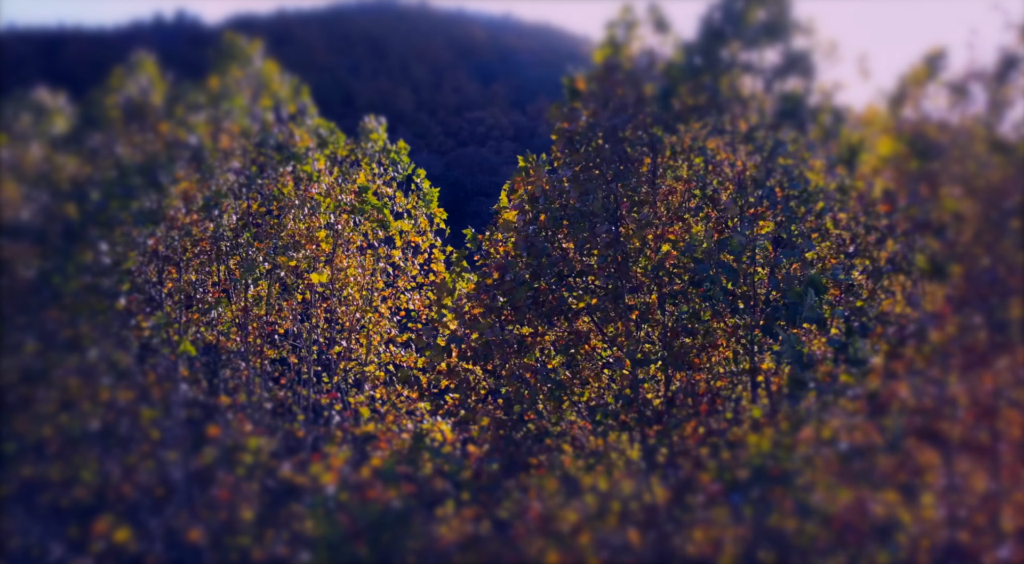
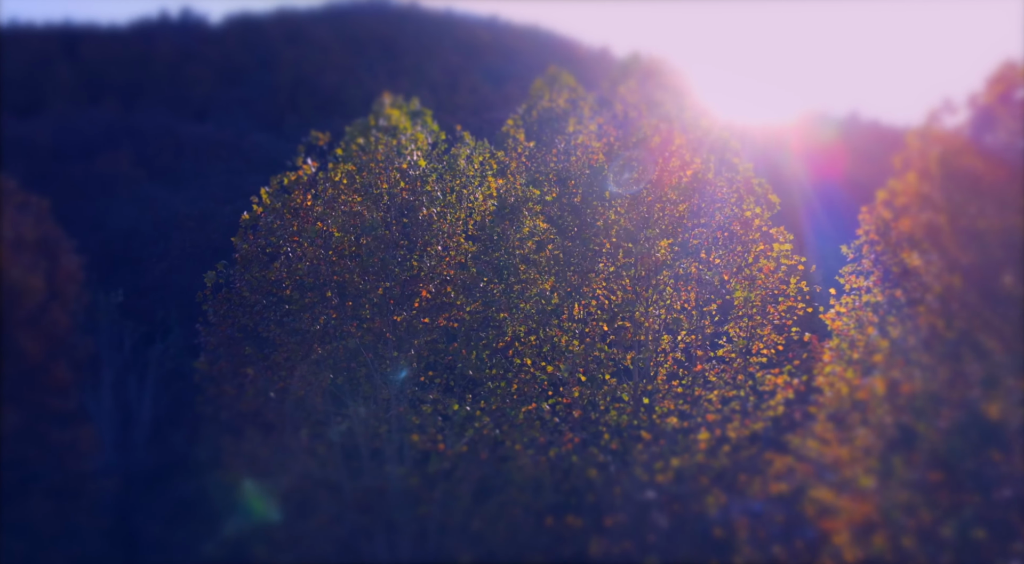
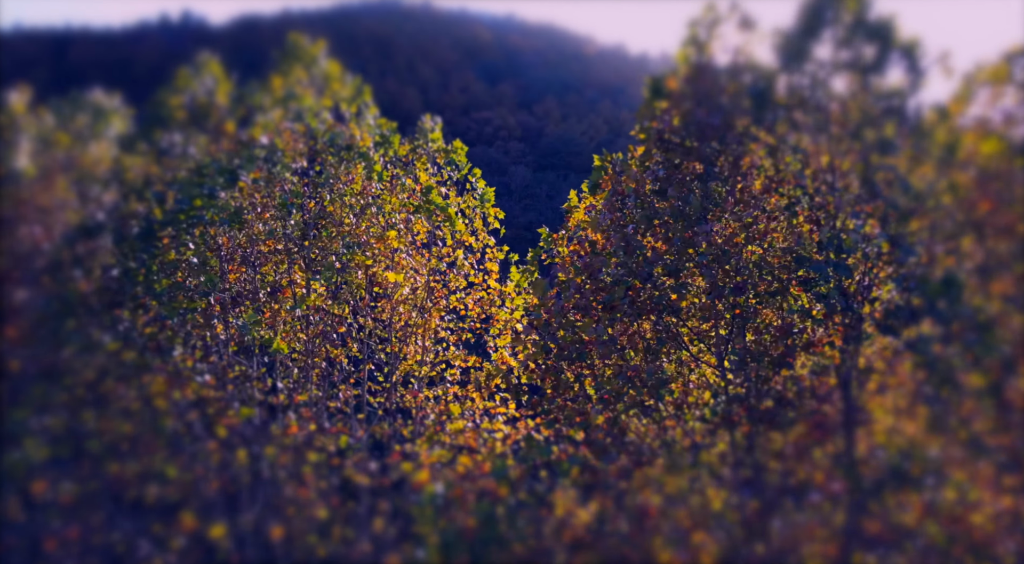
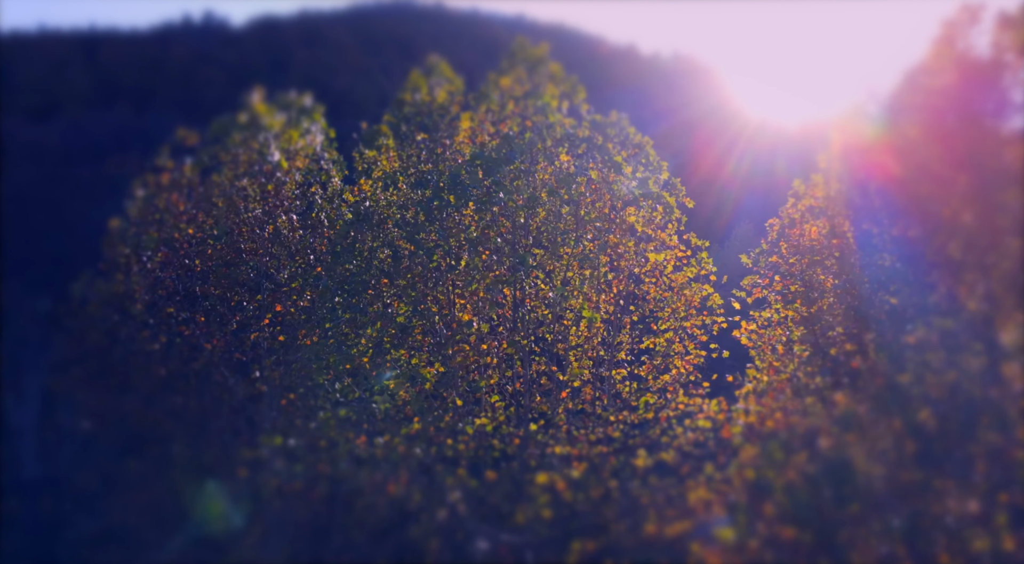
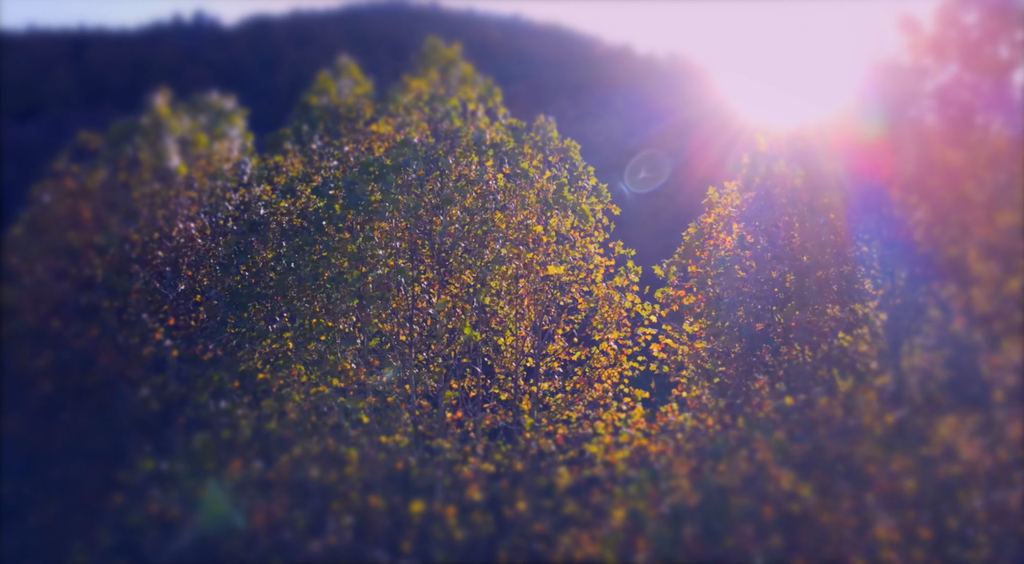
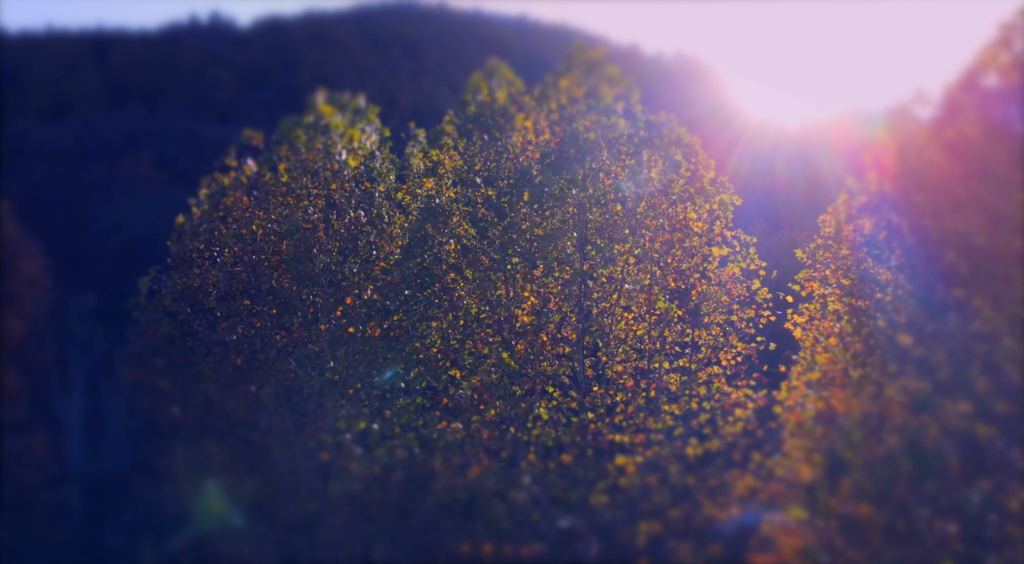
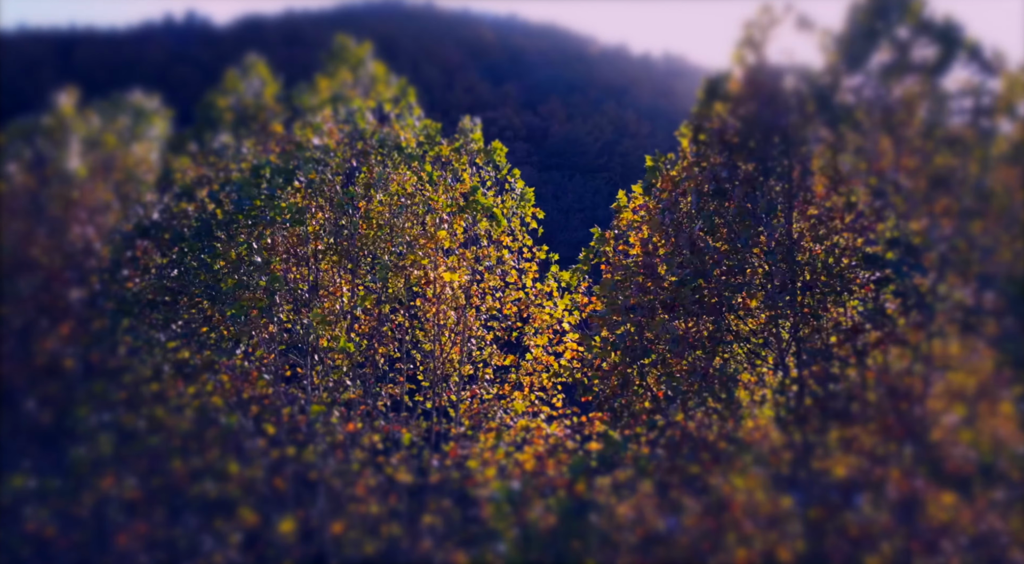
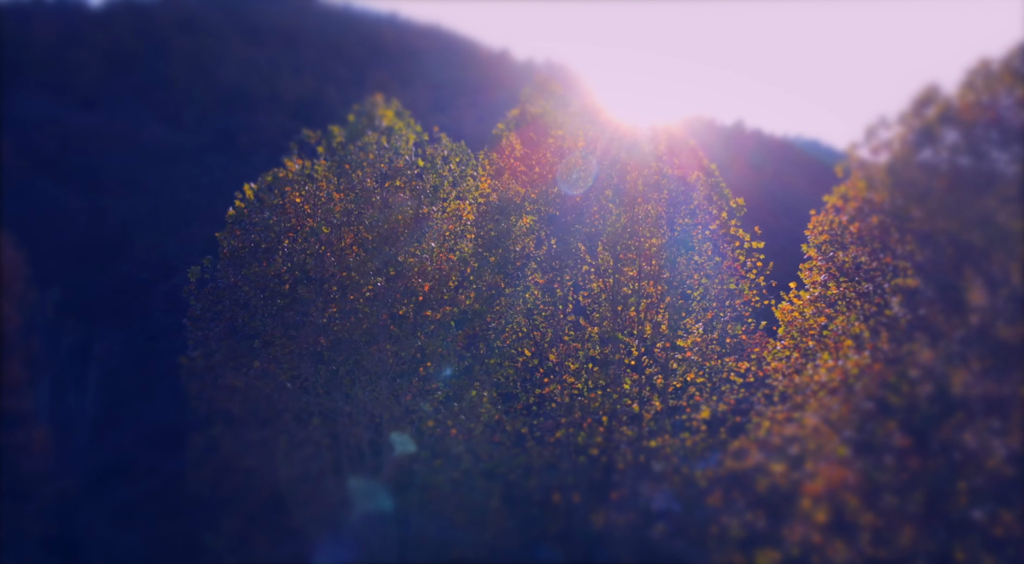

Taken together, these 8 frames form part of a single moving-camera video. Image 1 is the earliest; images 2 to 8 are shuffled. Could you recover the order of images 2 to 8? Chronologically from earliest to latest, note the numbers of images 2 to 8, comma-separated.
3, 7, 5, 4, 6, 2, 8
